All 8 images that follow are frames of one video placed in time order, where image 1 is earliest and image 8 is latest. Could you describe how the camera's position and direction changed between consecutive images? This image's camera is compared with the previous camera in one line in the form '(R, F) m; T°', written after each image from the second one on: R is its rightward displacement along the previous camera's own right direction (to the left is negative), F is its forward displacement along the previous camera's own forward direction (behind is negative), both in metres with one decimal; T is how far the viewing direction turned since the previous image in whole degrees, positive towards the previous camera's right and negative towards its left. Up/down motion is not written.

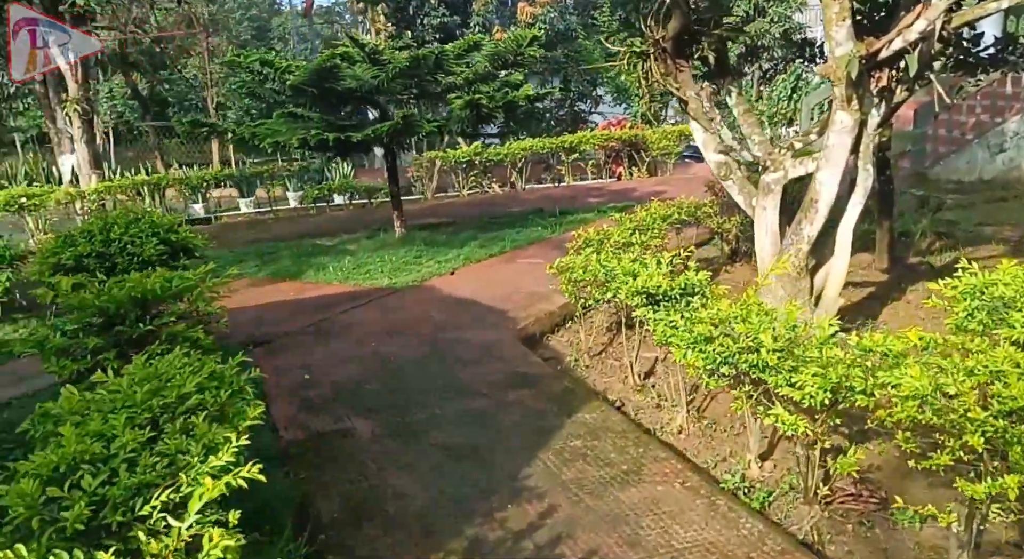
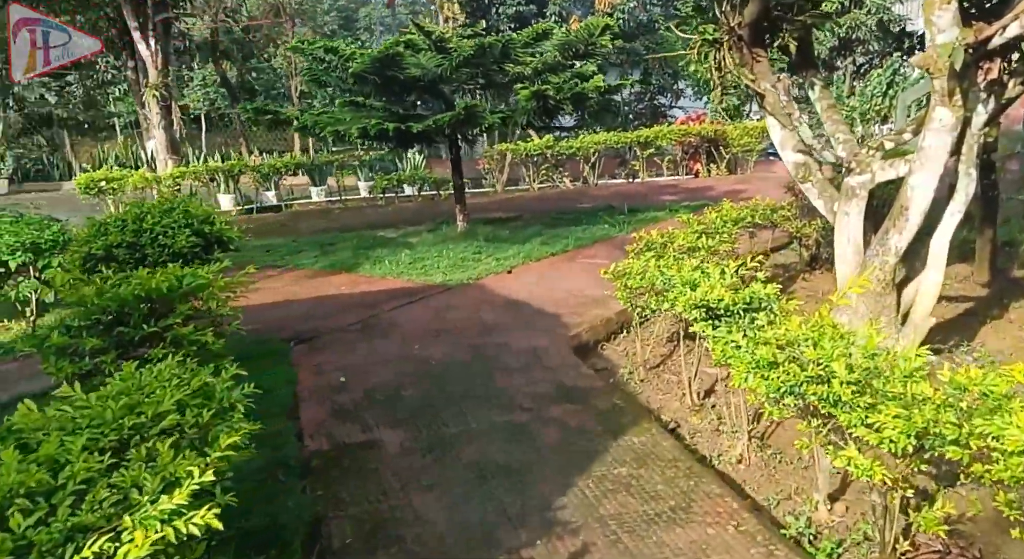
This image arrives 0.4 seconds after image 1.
(+0.1, +0.3) m; -5°
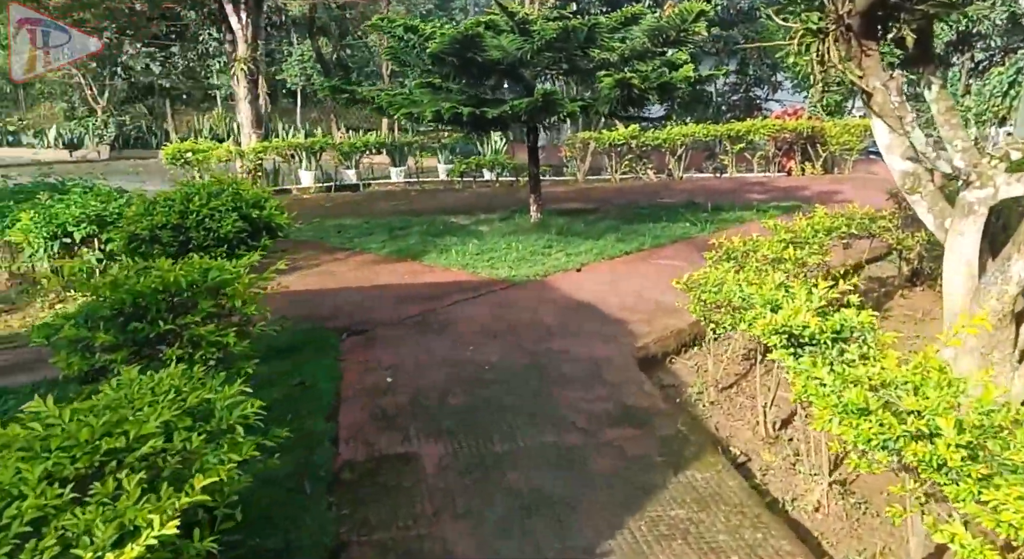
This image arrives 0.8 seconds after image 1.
(+0.1, +0.3) m; -5°
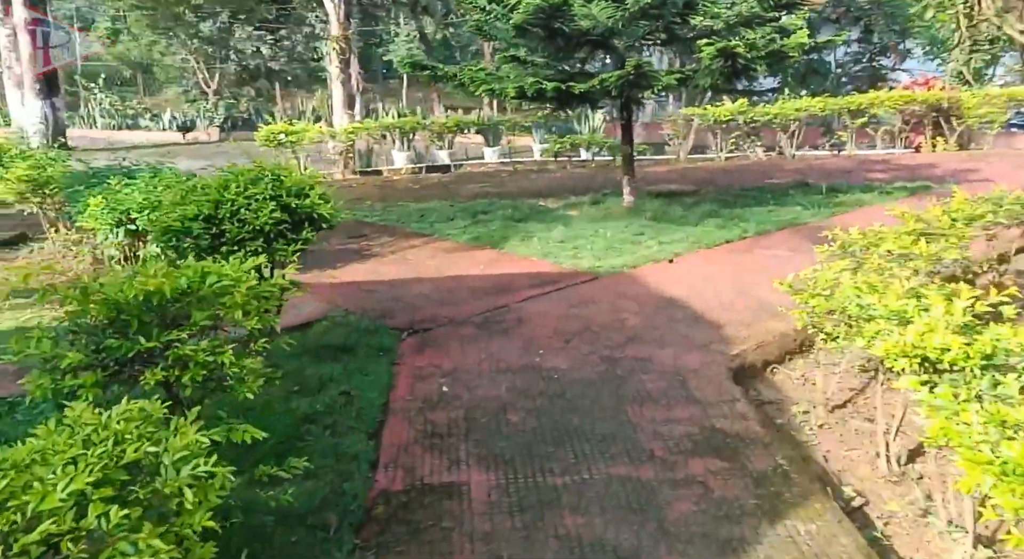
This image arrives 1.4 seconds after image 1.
(+0.1, +0.5) m; -7°
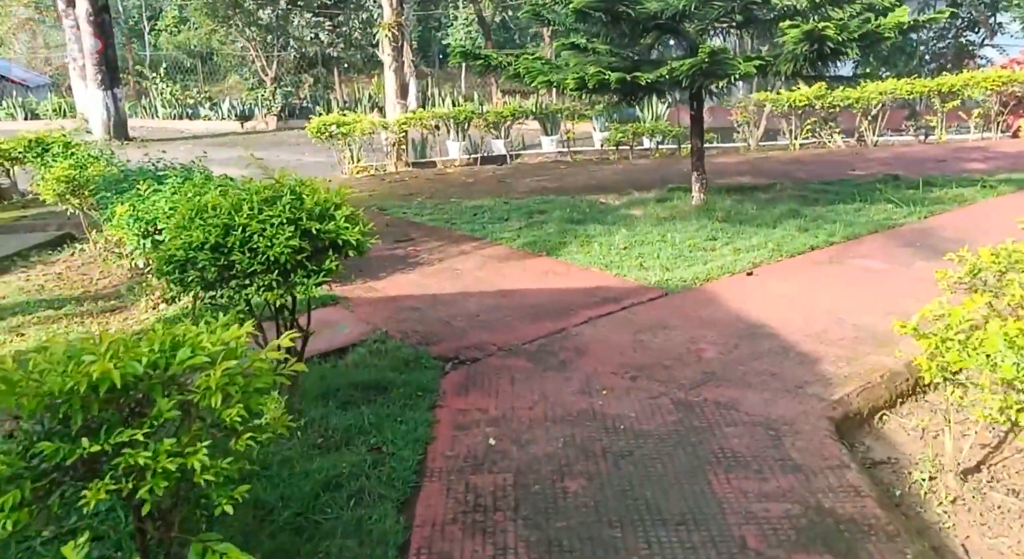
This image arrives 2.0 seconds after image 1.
(0.0, +0.6) m; -4°
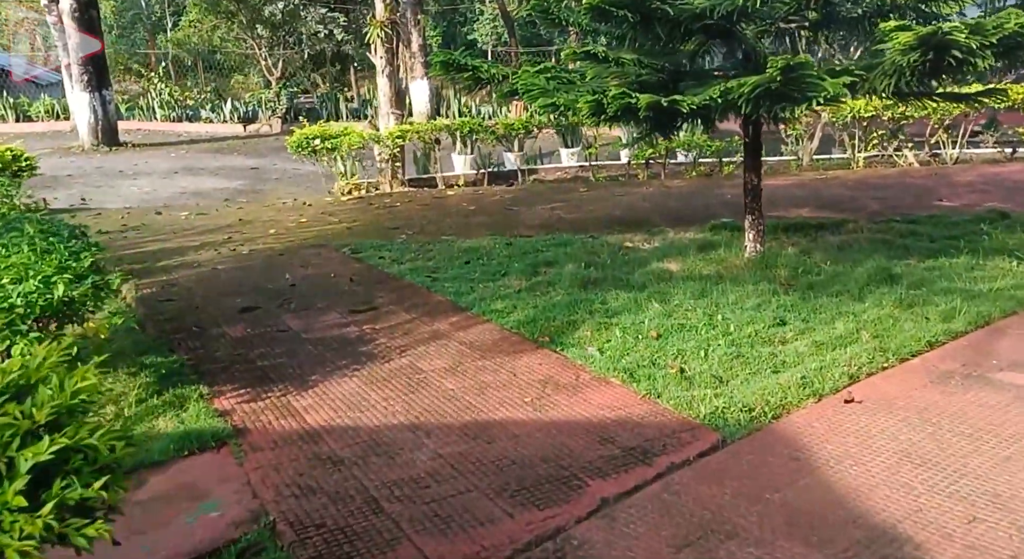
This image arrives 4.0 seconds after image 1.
(+0.2, +1.7) m; -2°
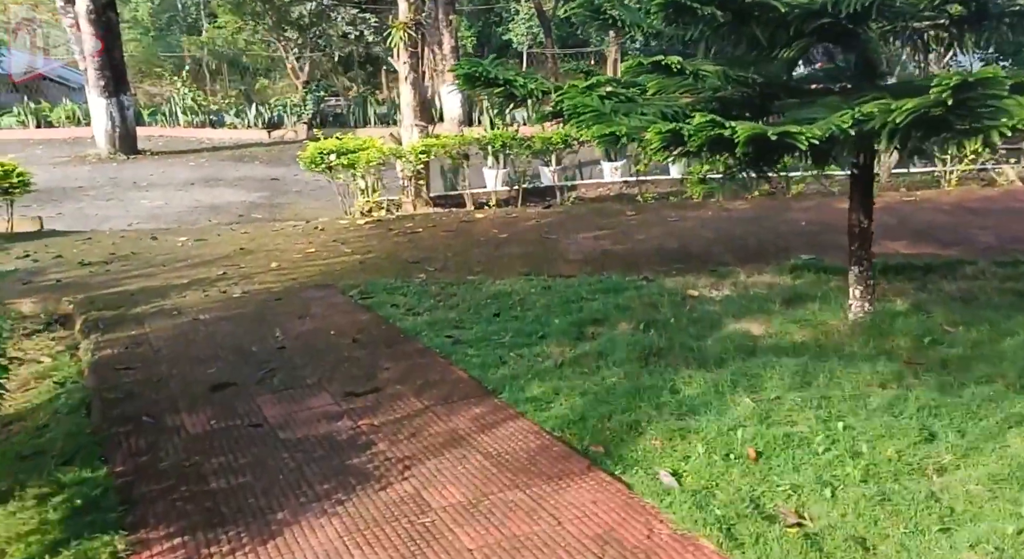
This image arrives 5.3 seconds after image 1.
(0.0, +1.2) m; -2°
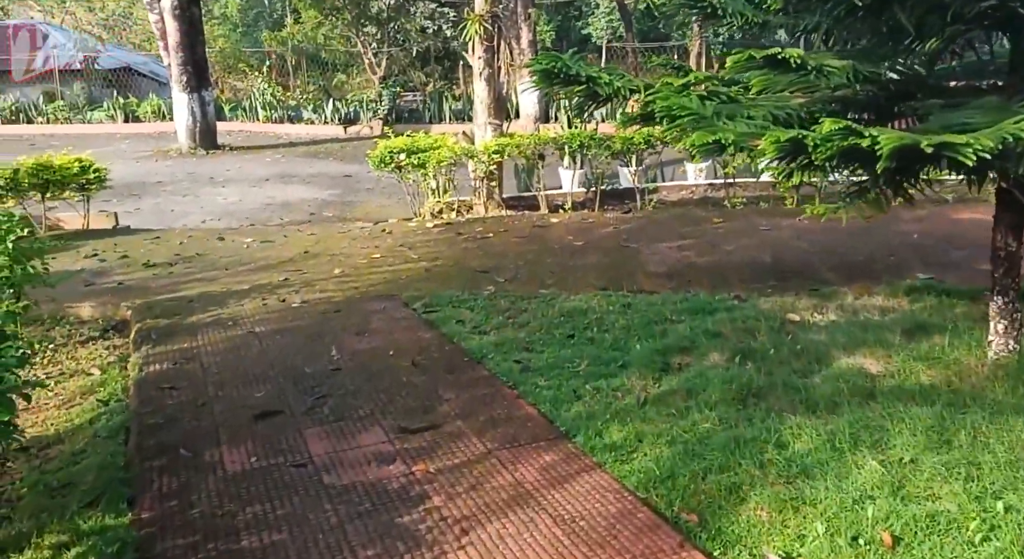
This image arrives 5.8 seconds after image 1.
(0.0, +0.5) m; -5°
